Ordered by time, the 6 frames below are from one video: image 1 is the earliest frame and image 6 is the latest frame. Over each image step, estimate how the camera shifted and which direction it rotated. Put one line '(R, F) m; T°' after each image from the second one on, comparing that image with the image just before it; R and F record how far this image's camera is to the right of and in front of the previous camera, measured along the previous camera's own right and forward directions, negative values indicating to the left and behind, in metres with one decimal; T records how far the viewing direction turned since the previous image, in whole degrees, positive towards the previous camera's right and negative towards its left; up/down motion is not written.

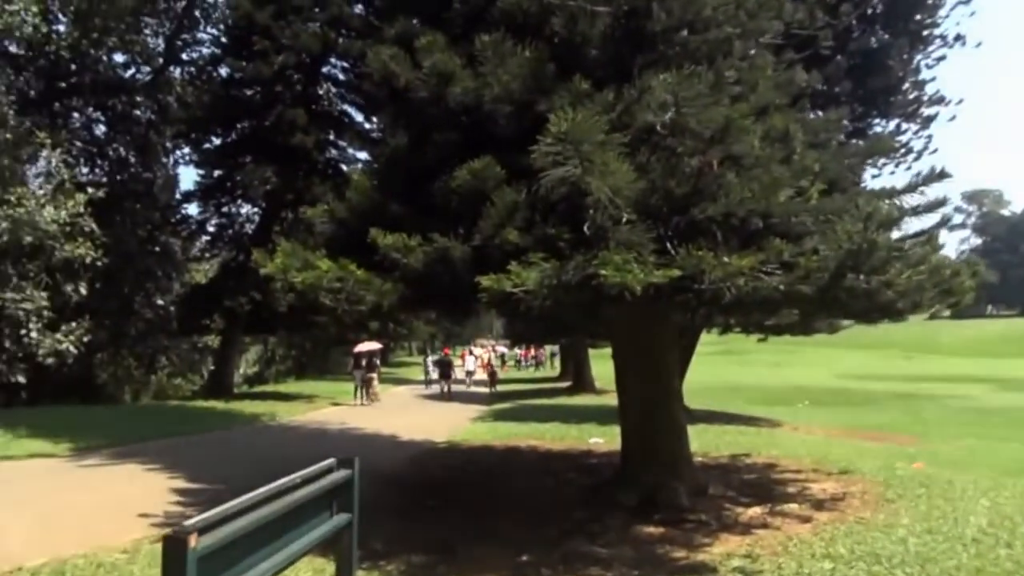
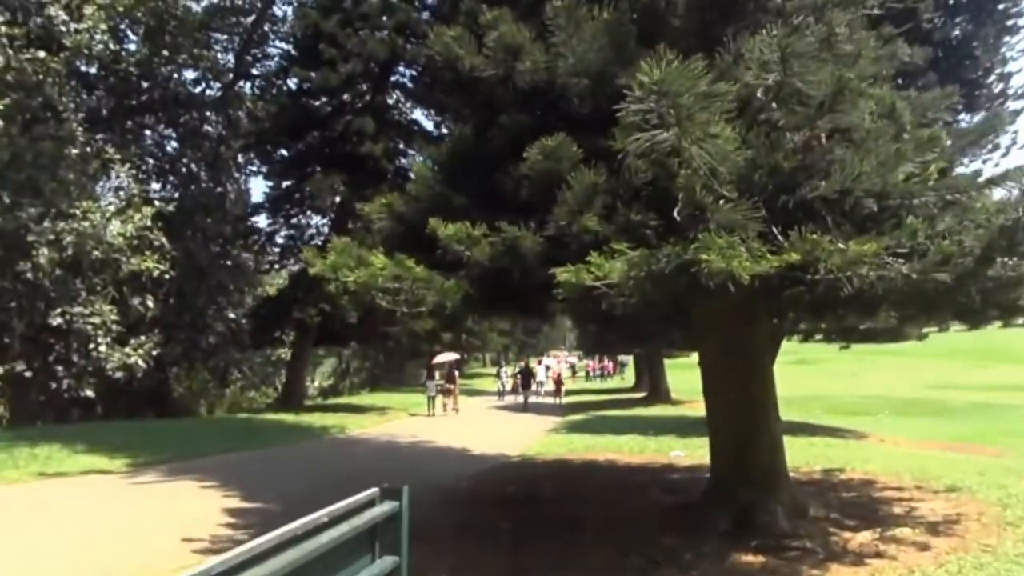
(-0.1, +0.8) m; -5°
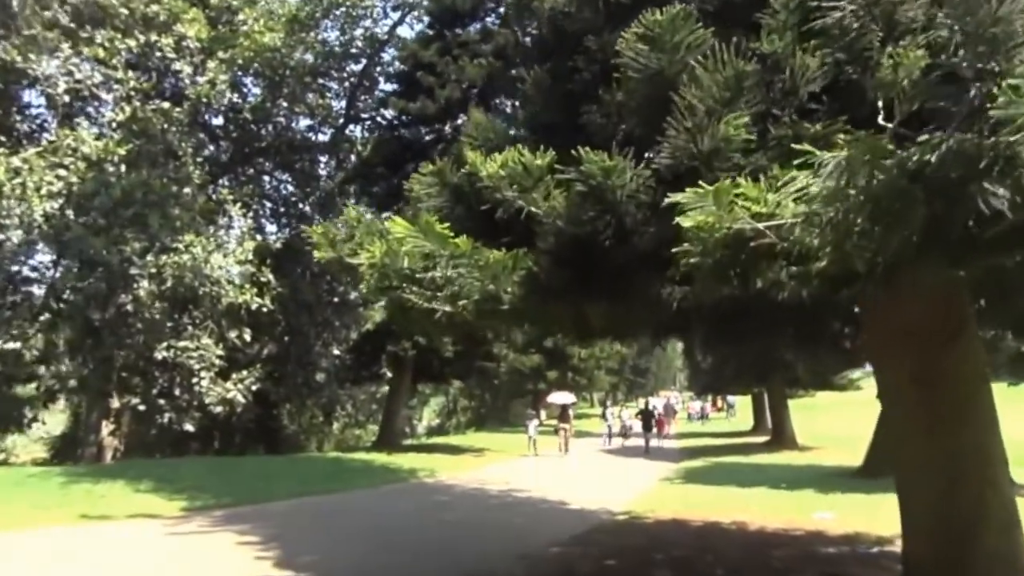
(+0.1, +2.3) m; -8°
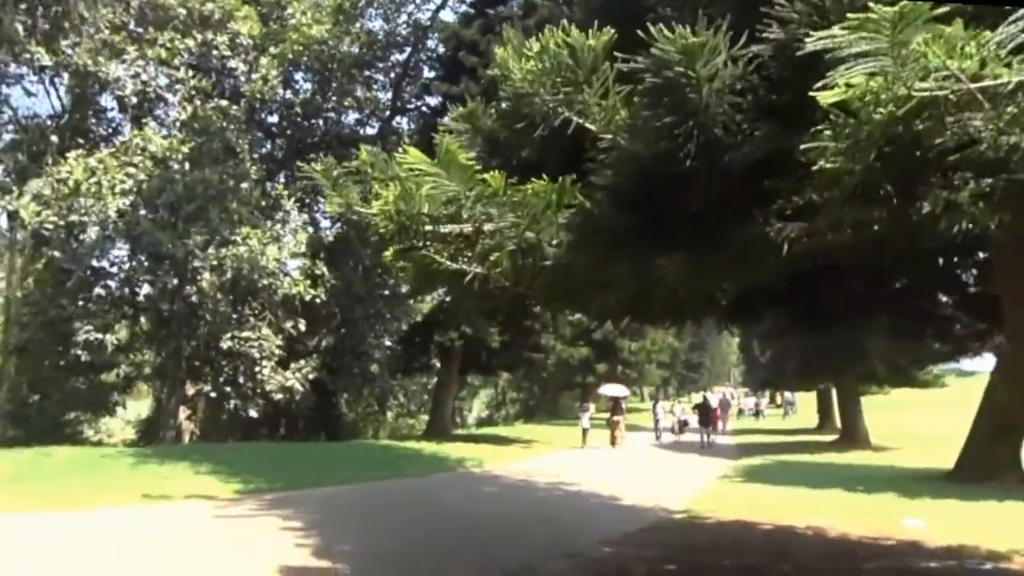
(0.0, +0.9) m; -4°
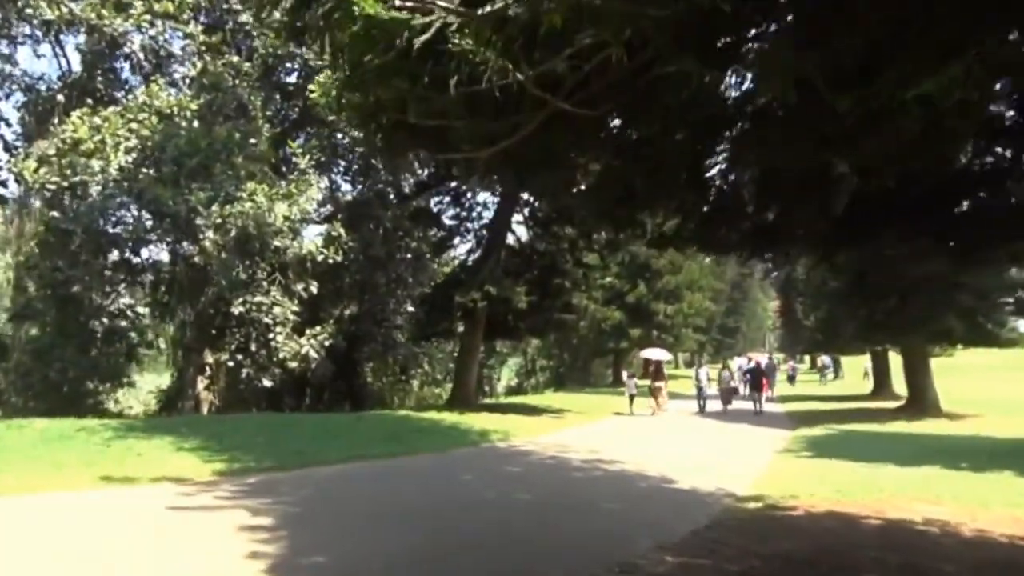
(0.0, +2.4) m; -2°
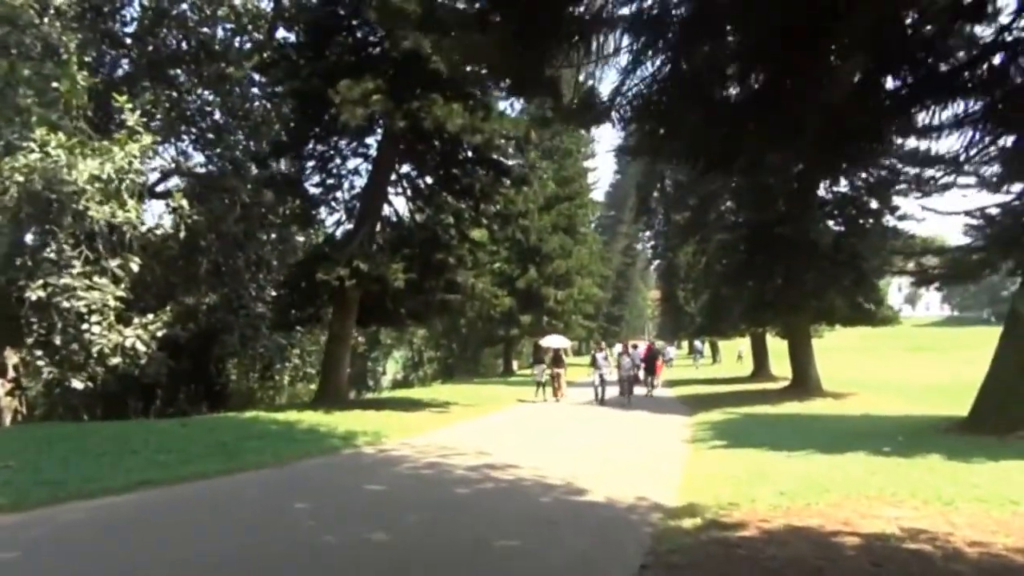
(+0.3, +2.6) m; +8°
